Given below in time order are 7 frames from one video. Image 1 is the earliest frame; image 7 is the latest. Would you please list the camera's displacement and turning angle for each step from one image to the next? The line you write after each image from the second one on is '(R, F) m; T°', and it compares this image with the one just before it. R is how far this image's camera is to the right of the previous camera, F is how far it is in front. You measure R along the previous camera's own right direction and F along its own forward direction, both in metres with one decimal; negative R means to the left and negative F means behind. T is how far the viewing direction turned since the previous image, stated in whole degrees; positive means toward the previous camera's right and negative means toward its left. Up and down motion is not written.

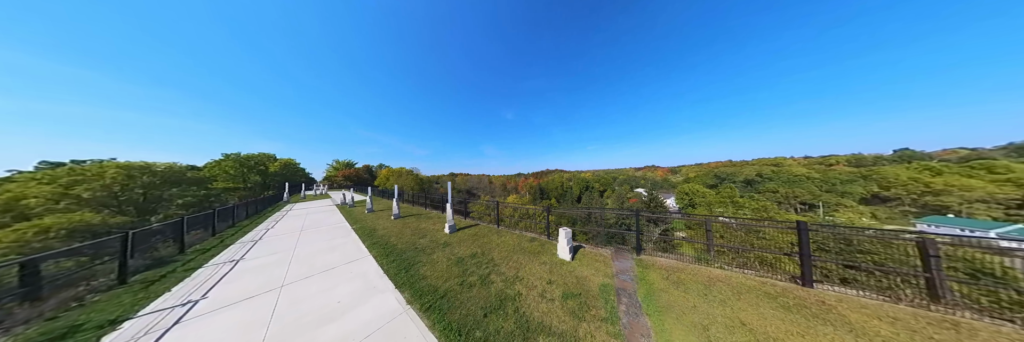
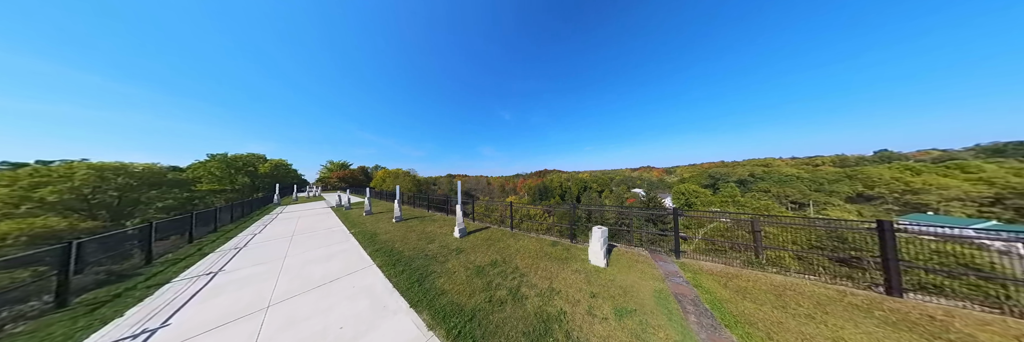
(-0.7, +0.5) m; +1°
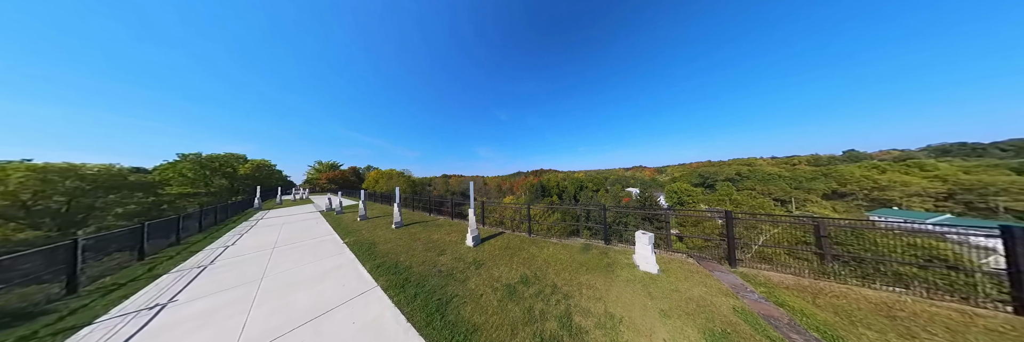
(-0.8, +0.6) m; +2°
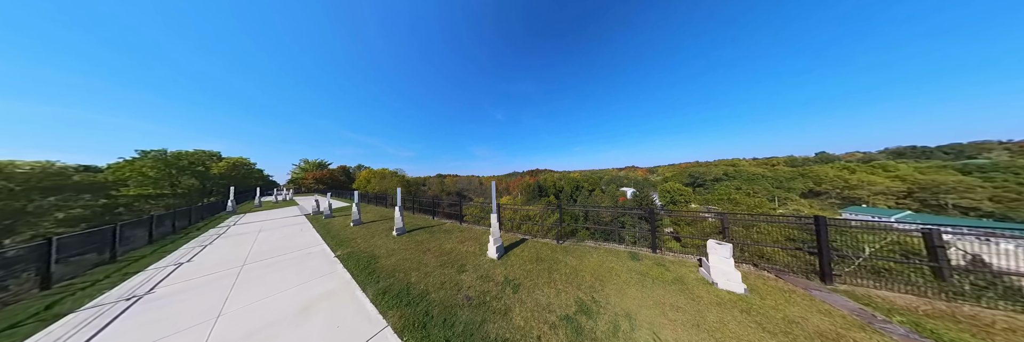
(-1.0, +0.8) m; +2°
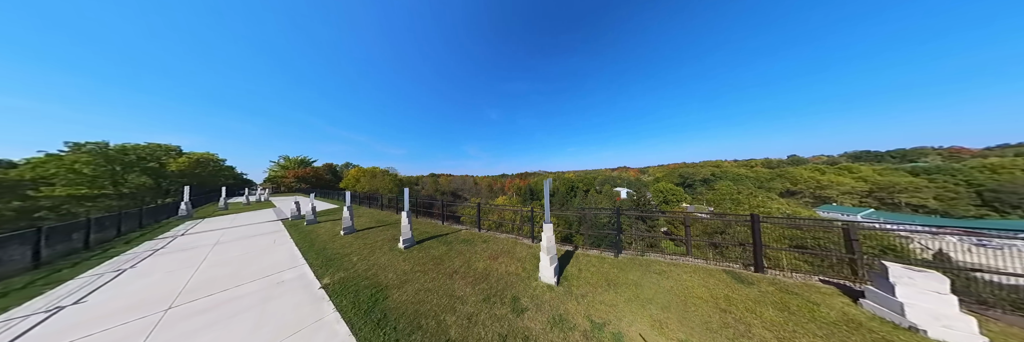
(-1.4, +1.2) m; +2°
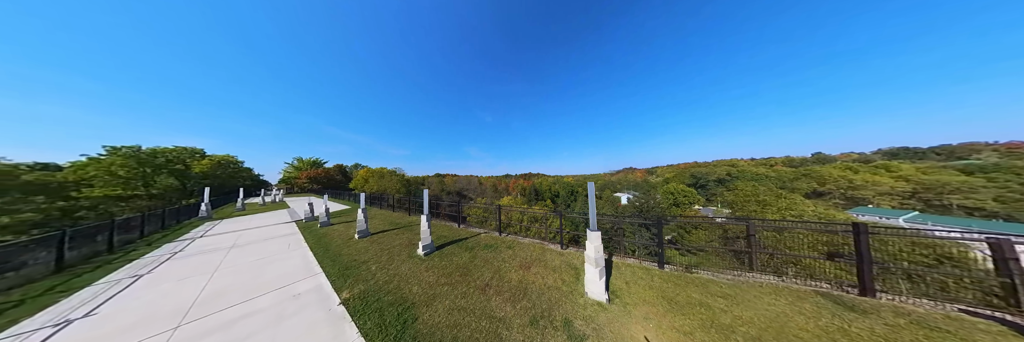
(-0.6, +0.4) m; -2°
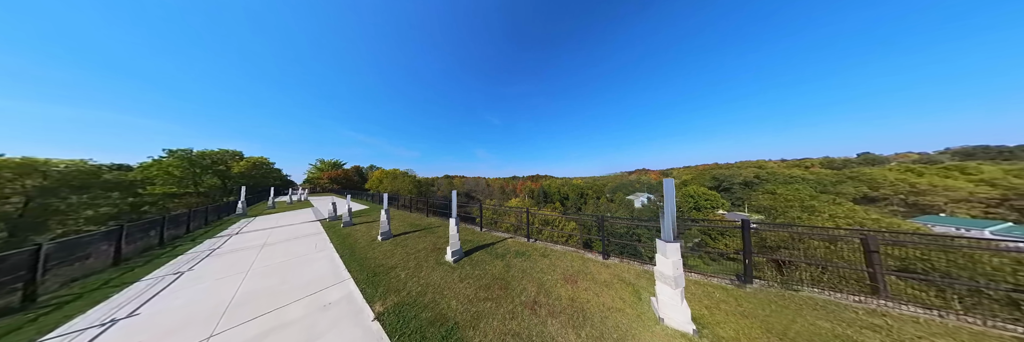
(-0.7, +0.4) m; -3°
